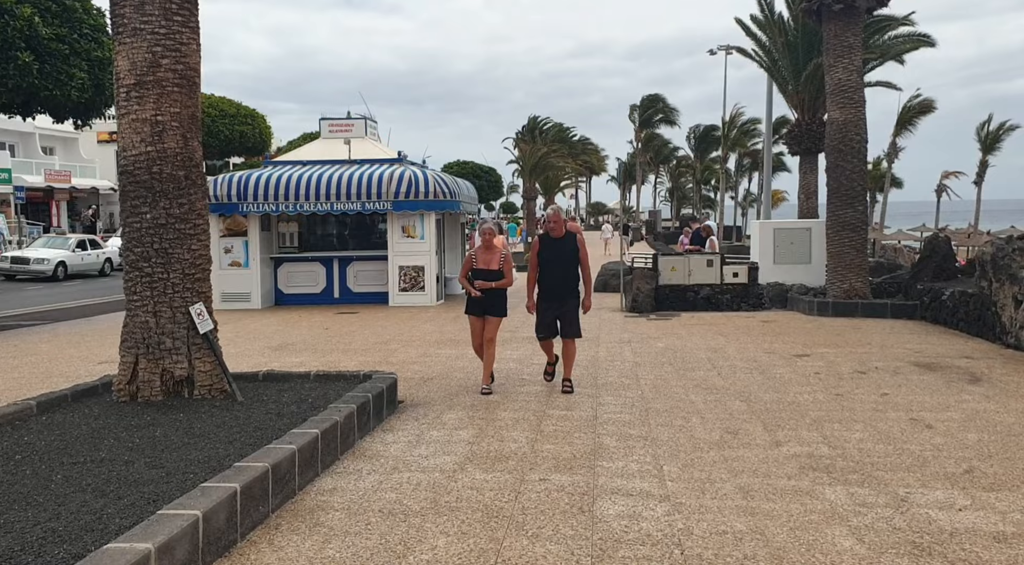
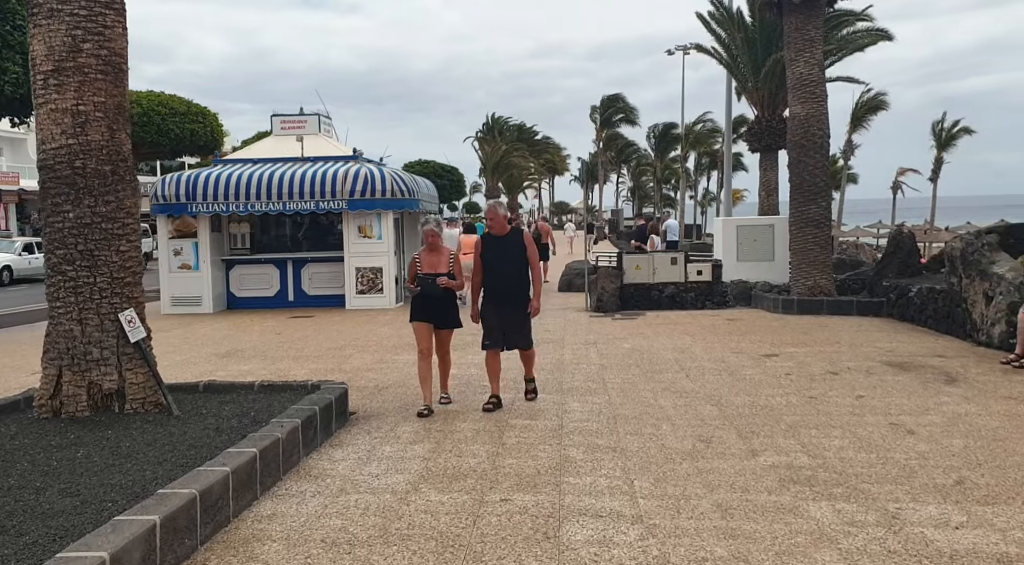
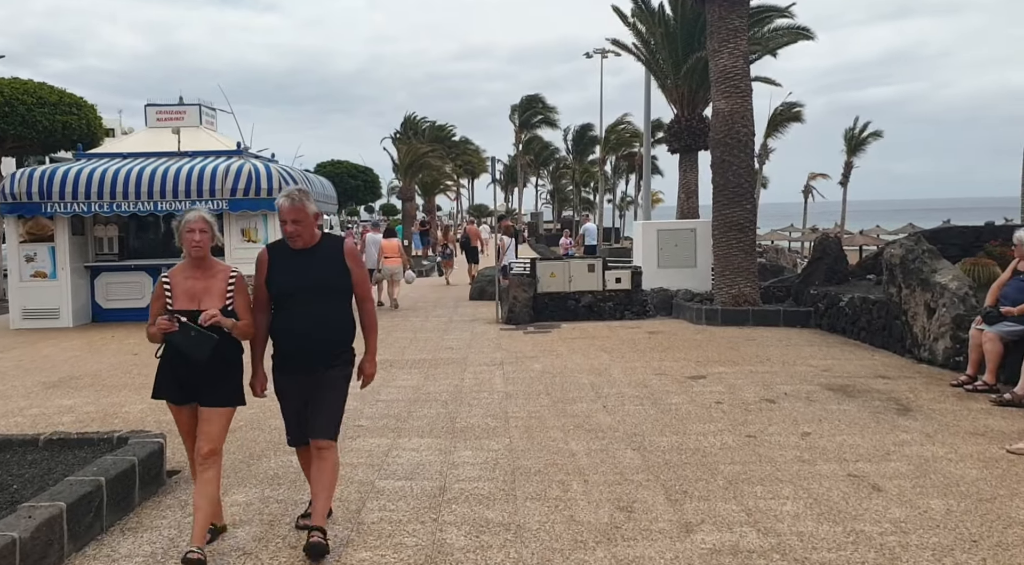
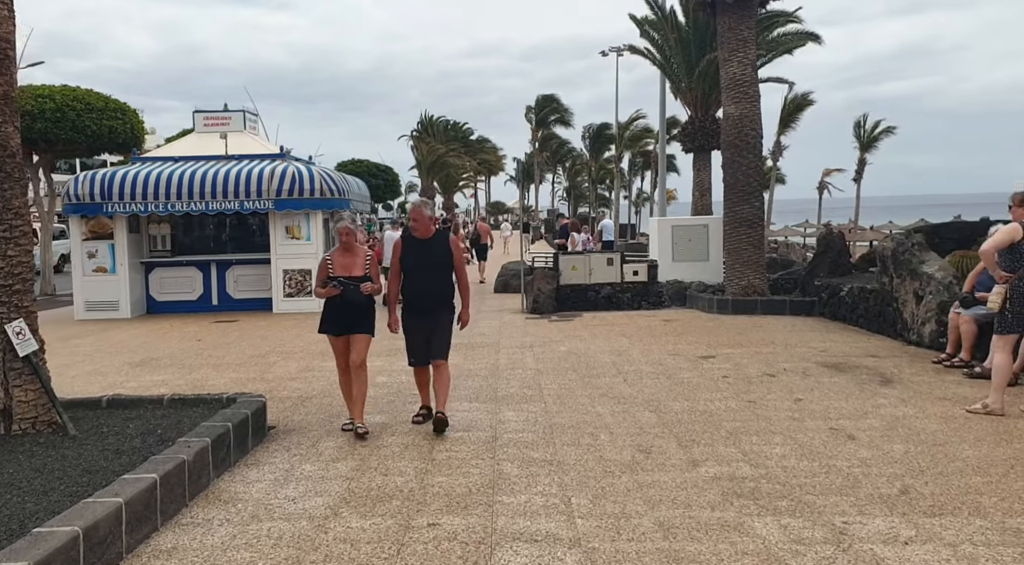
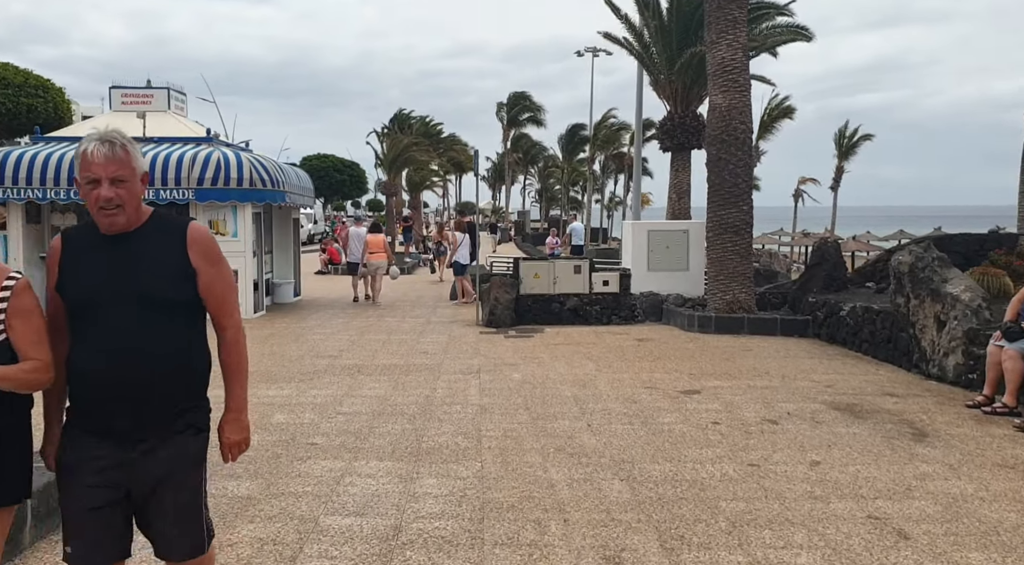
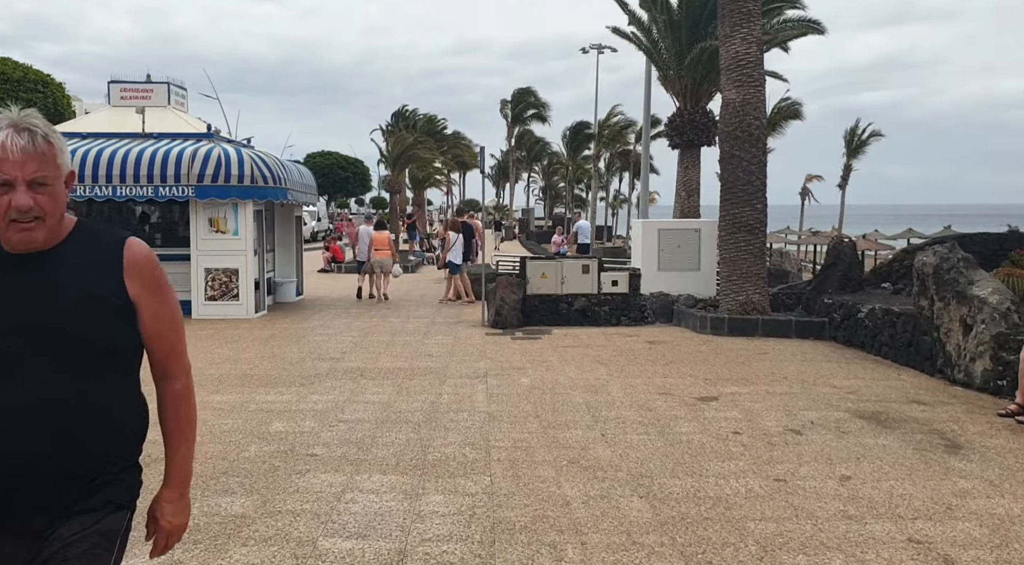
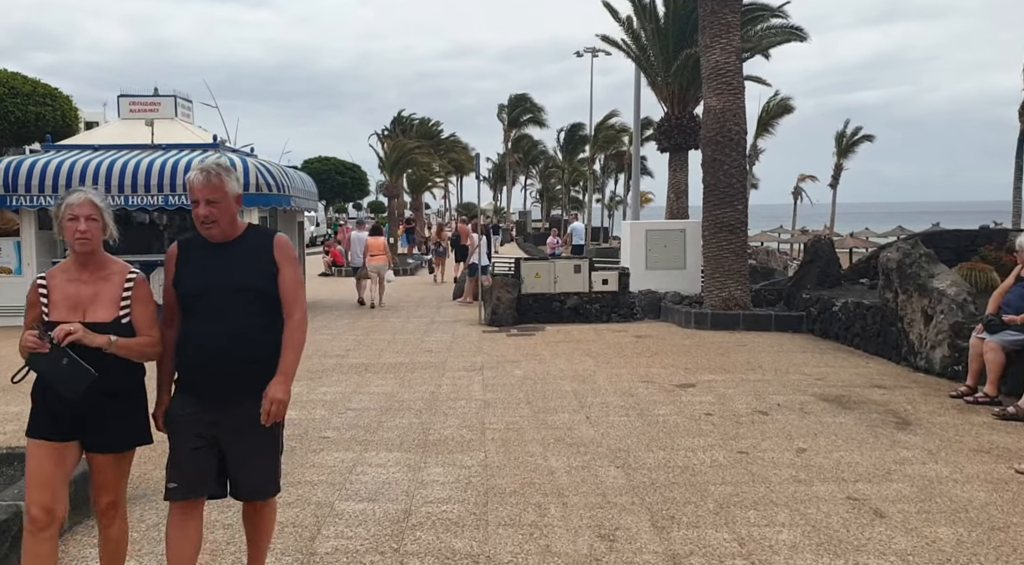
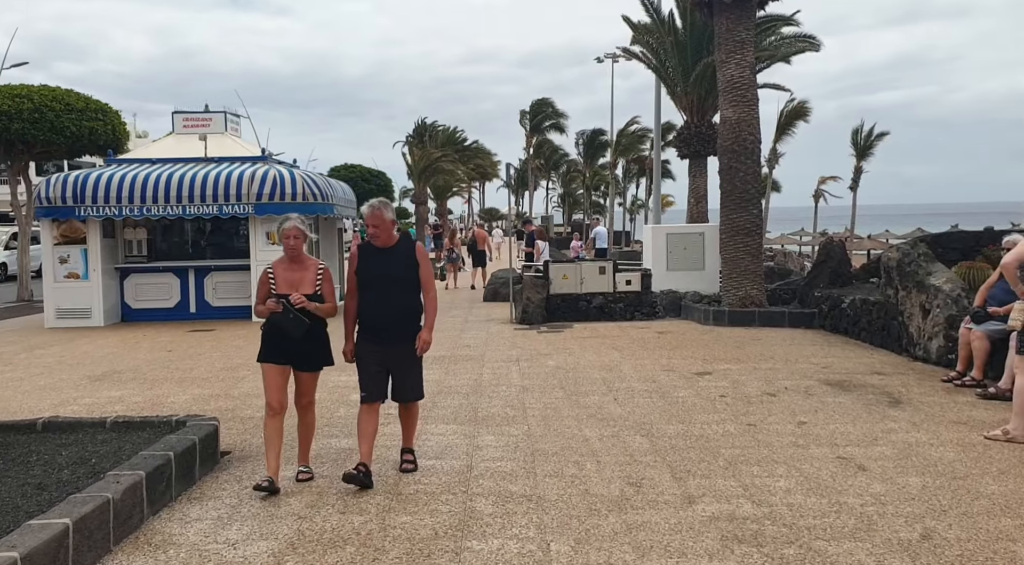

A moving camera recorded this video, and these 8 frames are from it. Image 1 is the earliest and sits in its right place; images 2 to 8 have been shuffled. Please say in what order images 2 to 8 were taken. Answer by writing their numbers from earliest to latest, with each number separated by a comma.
2, 4, 8, 3, 7, 5, 6
